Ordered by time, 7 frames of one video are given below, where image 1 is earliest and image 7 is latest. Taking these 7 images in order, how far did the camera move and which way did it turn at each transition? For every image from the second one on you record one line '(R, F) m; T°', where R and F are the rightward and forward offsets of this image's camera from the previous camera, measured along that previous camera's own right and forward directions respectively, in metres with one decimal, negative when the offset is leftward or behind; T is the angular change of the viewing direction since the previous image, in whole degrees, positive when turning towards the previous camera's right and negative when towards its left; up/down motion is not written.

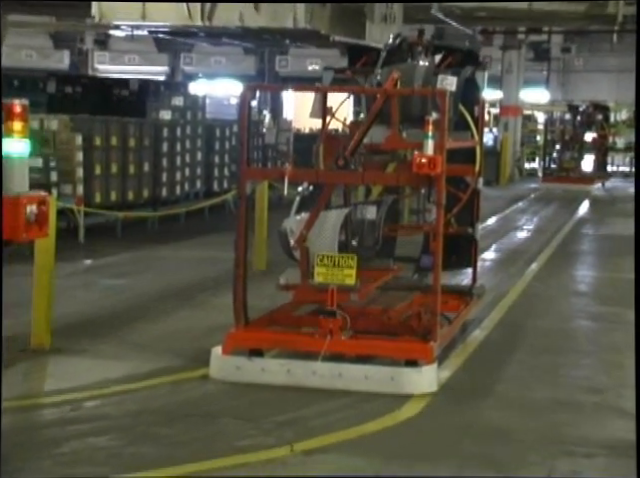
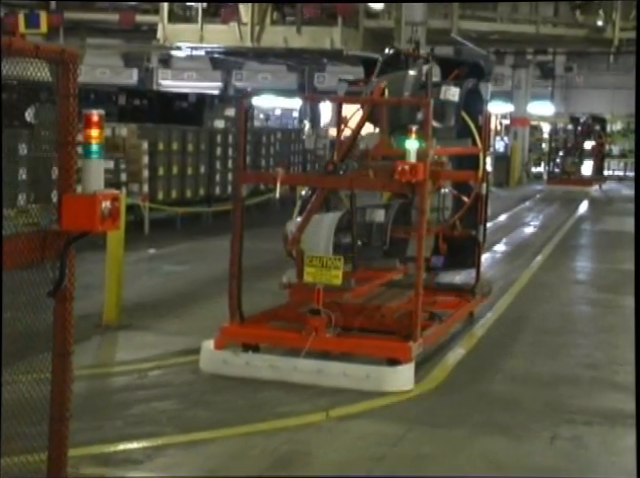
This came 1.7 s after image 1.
(0.0, -0.9) m; -2°
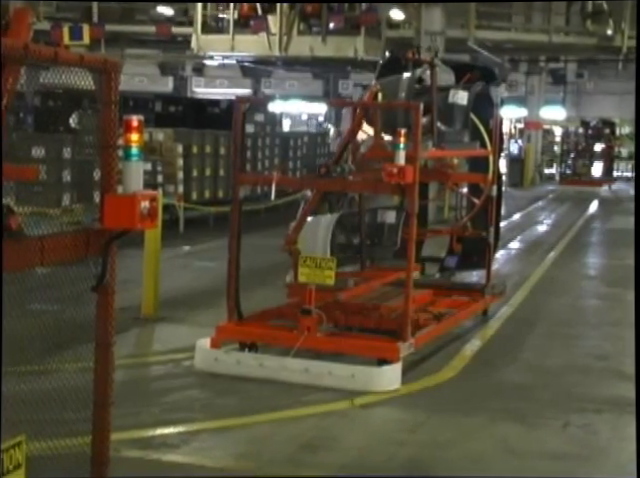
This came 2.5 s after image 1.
(0.0, -0.4) m; -1°
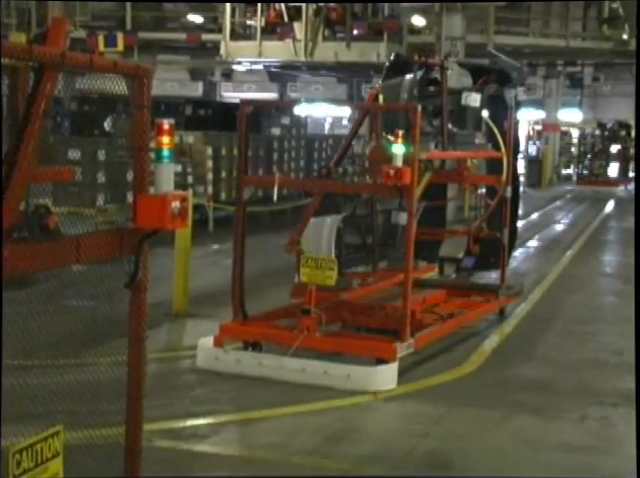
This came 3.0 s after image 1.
(0.0, -0.2) m; -2°
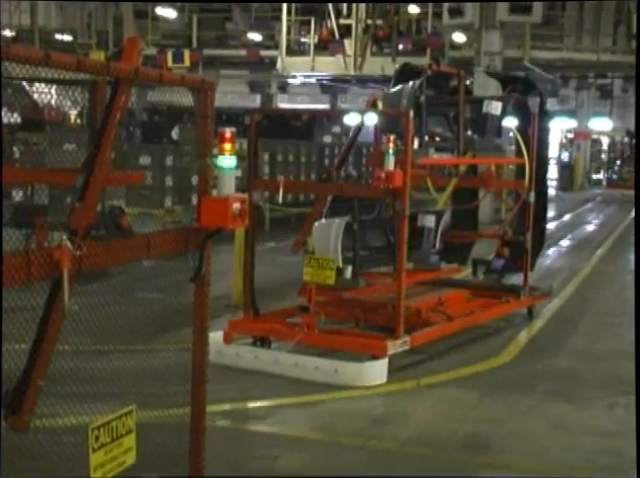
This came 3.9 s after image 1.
(0.0, -0.6) m; -3°
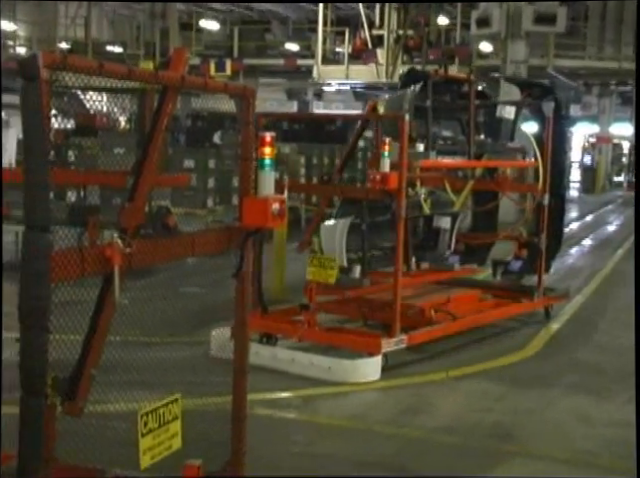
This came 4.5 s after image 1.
(-0.1, -0.4) m; -1°
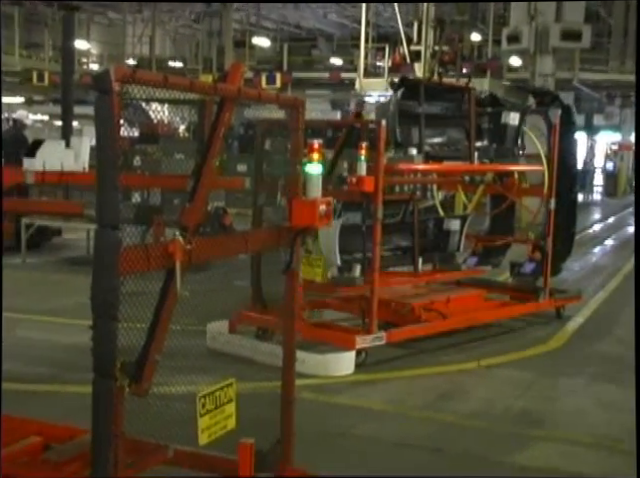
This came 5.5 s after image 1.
(-0.1, -0.7) m; -2°
